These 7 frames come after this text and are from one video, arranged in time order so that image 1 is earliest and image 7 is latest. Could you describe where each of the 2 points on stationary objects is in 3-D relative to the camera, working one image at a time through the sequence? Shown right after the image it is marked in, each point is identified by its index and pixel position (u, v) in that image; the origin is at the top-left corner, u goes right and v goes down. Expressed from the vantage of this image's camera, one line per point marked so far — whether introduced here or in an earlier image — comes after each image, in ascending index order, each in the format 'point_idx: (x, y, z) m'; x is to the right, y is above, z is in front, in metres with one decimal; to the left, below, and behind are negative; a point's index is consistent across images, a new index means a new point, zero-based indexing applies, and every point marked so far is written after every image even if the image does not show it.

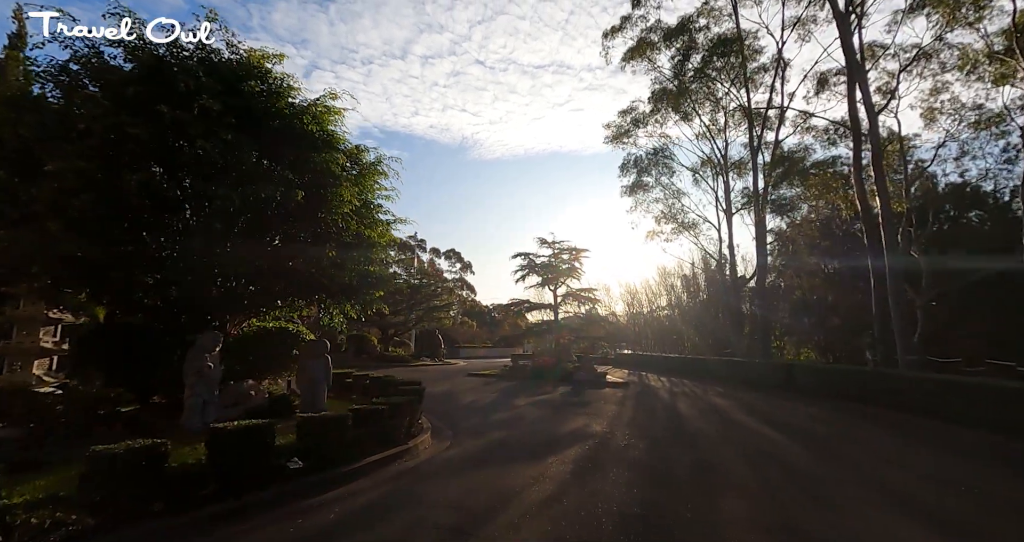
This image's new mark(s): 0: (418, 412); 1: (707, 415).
0: (-1.8, -2.6, +9.3) m
1: (+5.5, -4.0, +13.7) m
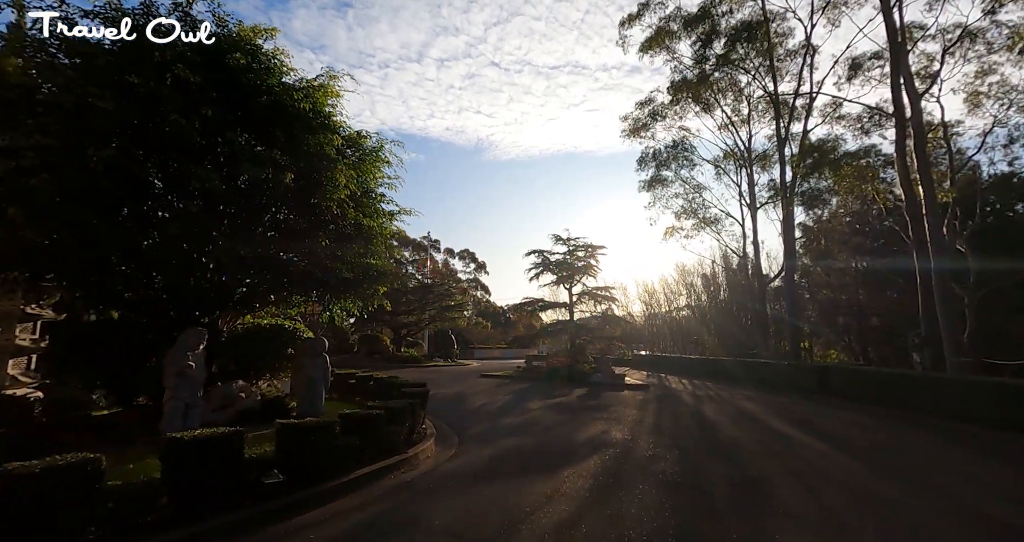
0: (-1.6, -2.5, +8.5) m
1: (+5.8, -3.9, +12.7) m
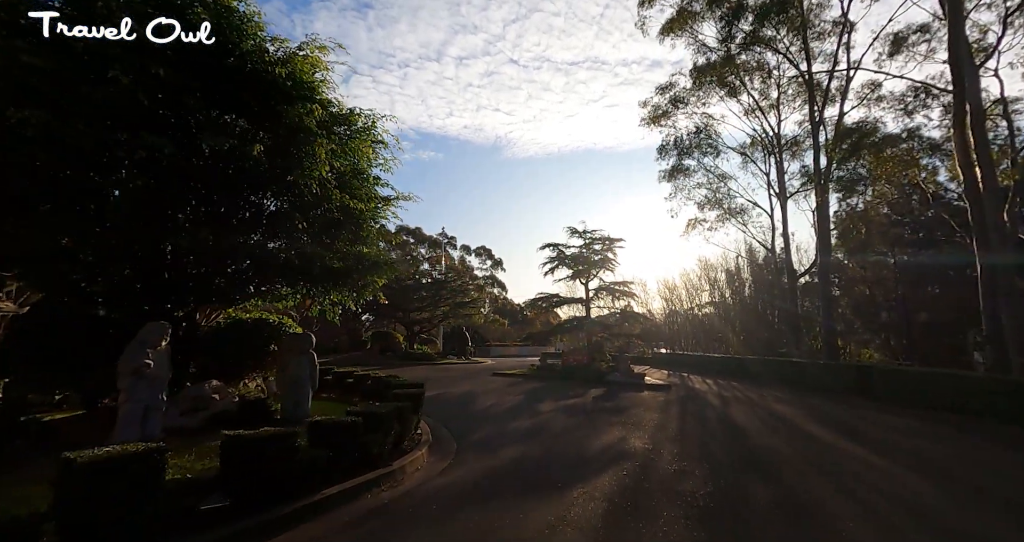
0: (-1.5, -2.3, +7.6) m
1: (+6.0, -3.6, +11.5) m
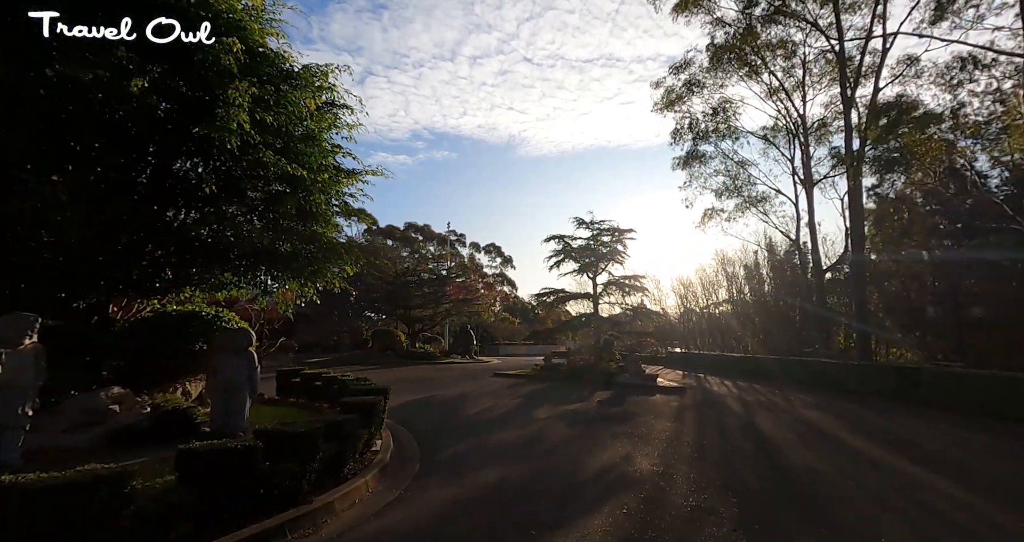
0: (-1.8, -2.1, +6.1) m
1: (+5.8, -3.4, +9.8) m
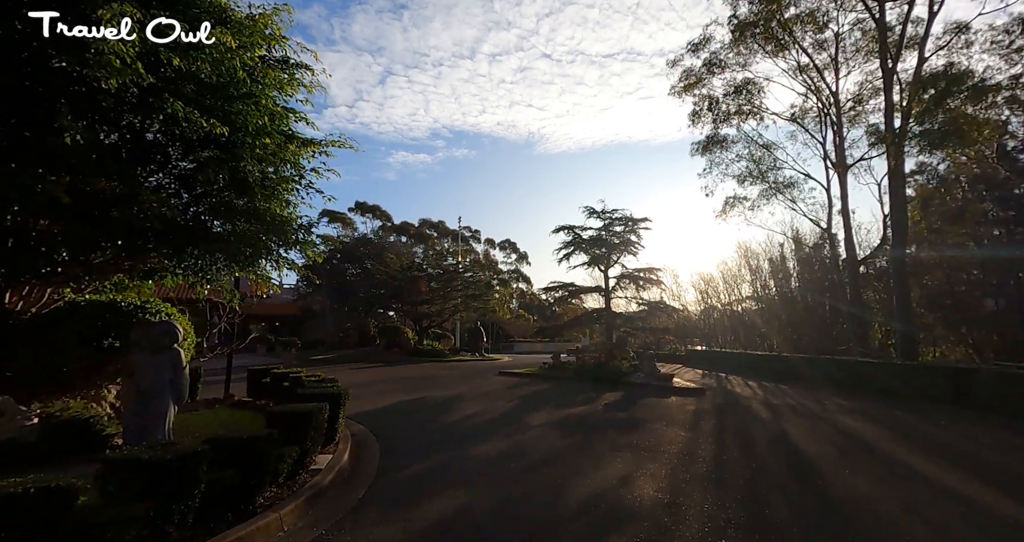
0: (-2.2, -1.8, +4.9) m
1: (+5.6, -3.1, +8.3) m
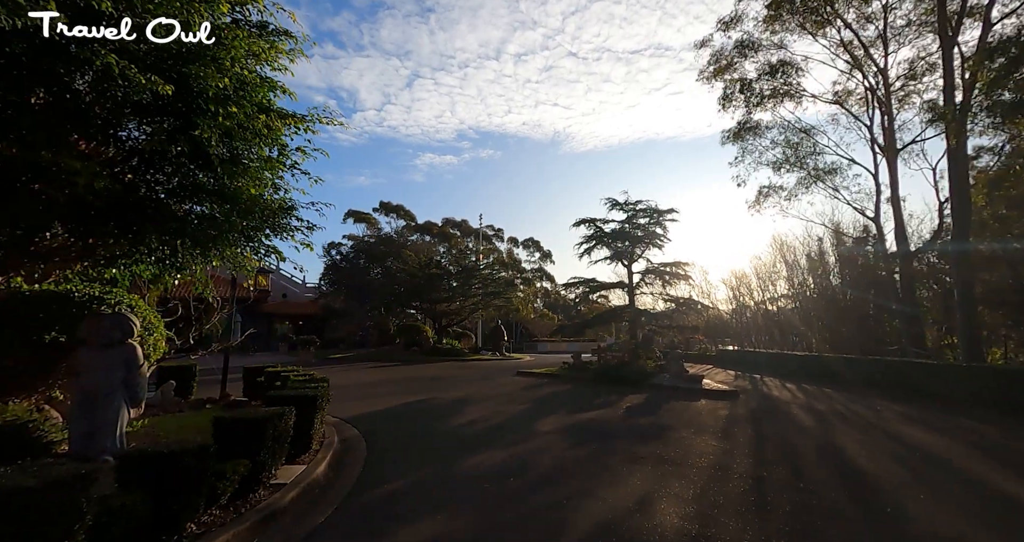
0: (-2.3, -1.7, +4.1) m
1: (+5.7, -2.9, +7.1) m
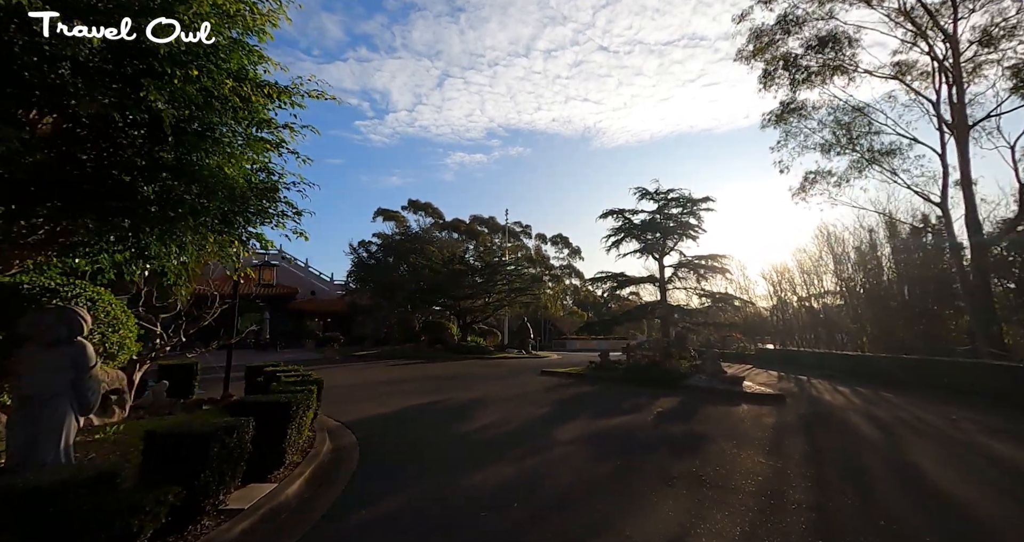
0: (-2.3, -1.5, +3.3) m
1: (+5.8, -2.7, +5.8) m
